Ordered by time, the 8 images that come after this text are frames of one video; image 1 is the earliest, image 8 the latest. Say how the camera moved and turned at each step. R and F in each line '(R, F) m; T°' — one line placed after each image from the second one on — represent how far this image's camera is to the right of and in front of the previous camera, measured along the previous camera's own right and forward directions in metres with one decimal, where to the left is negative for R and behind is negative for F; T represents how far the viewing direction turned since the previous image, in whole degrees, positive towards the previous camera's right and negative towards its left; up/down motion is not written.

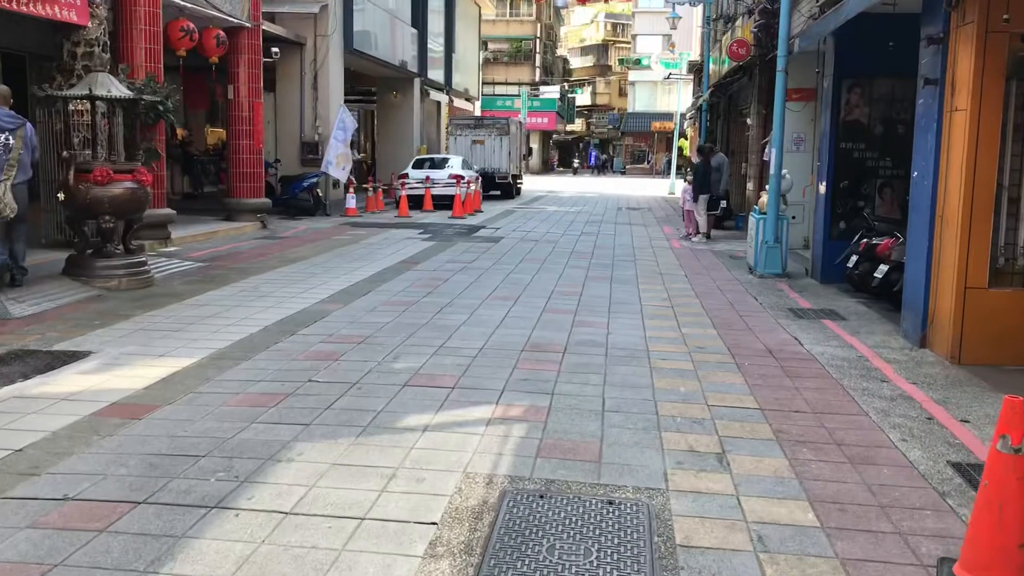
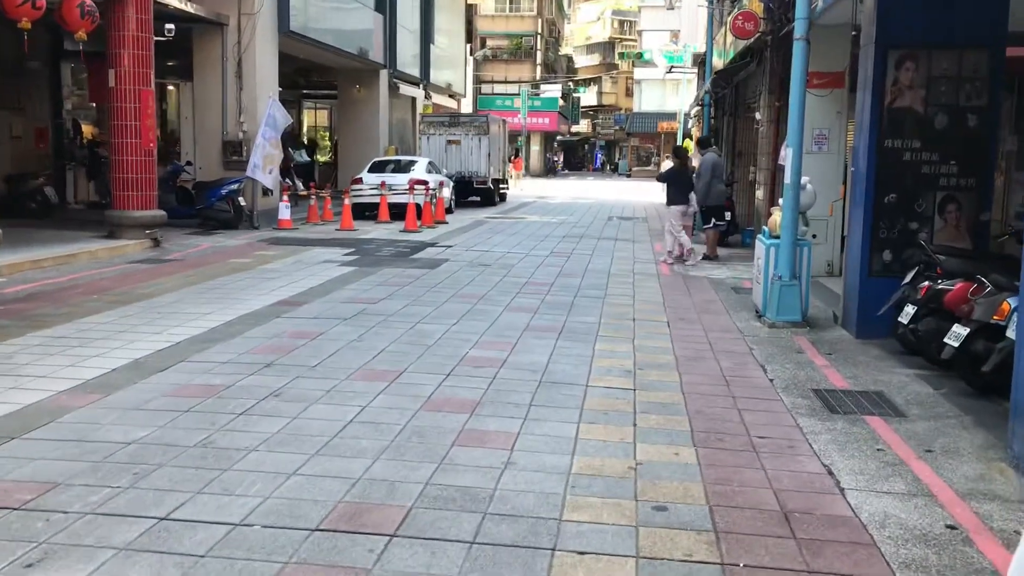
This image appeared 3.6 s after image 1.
(+0.8, +3.3) m; -1°
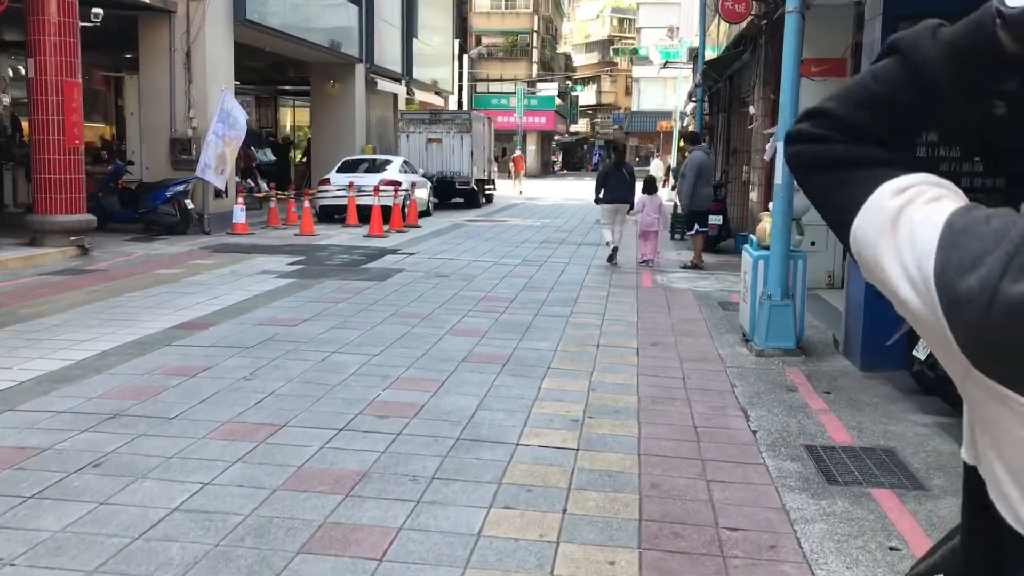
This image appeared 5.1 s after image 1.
(+0.4, +1.4) m; 0°
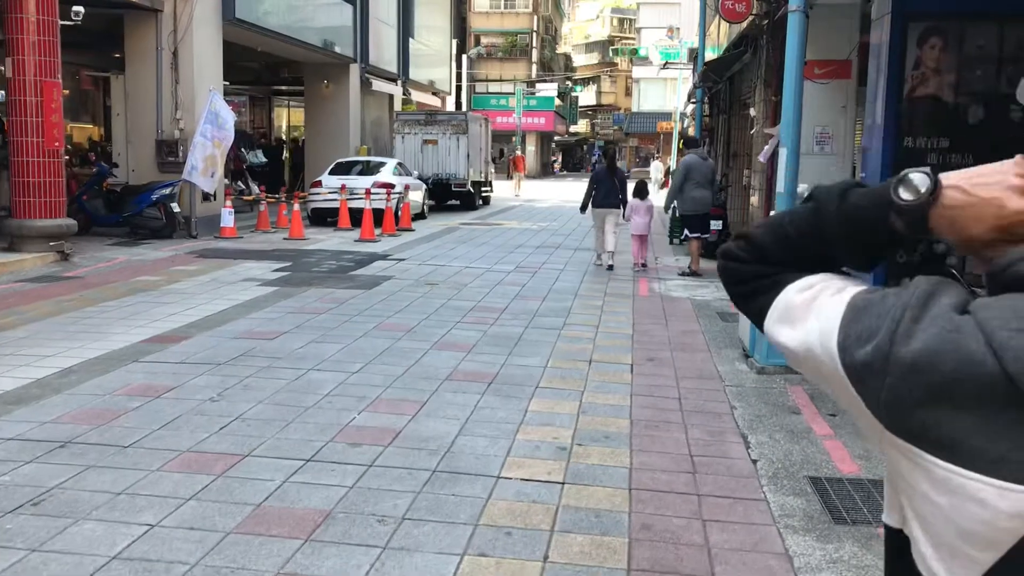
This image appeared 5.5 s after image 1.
(+0.1, +0.4) m; 0°
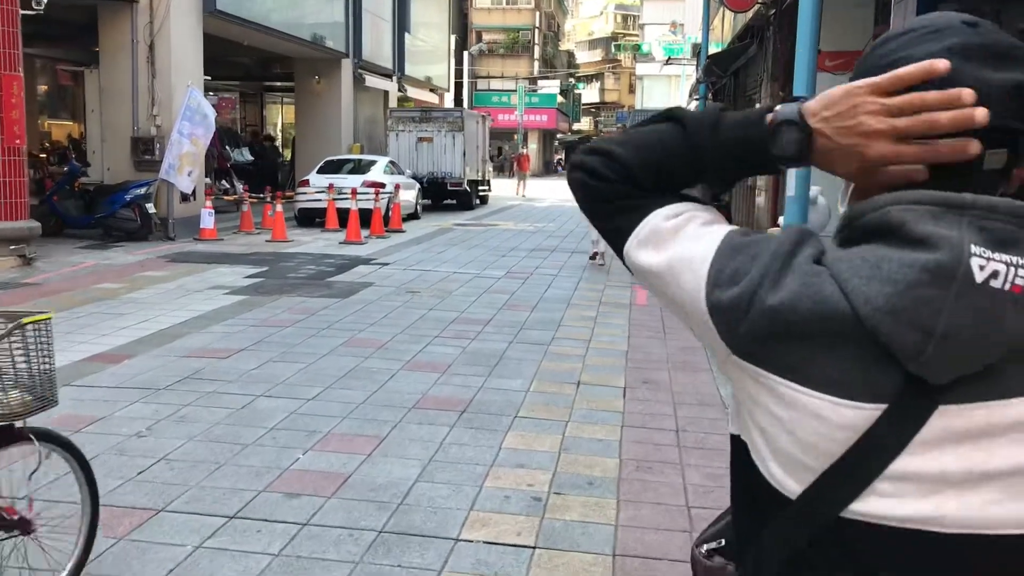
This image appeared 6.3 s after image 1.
(+0.2, +0.7) m; 0°
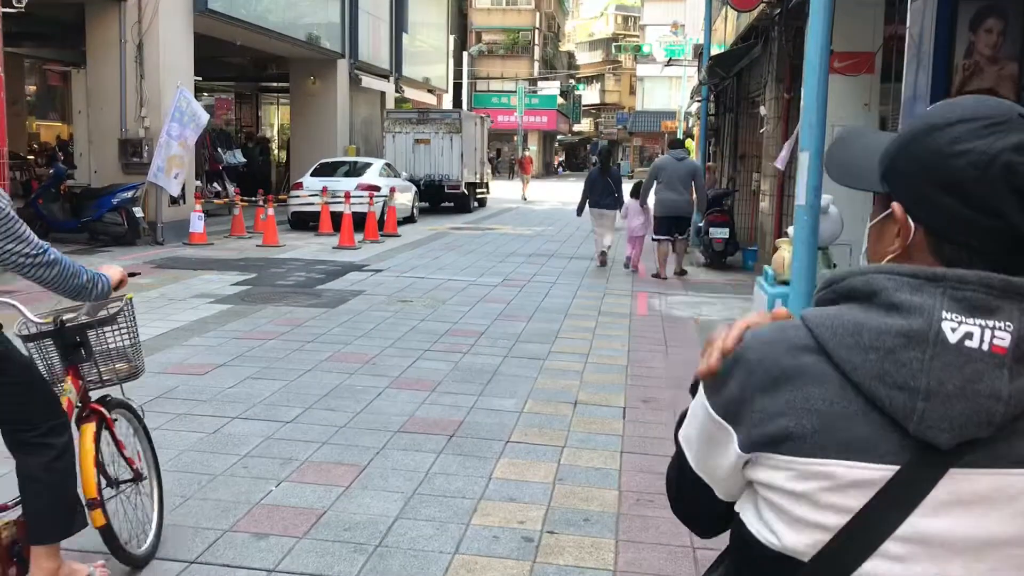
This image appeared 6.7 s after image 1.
(0.0, +0.4) m; 0°
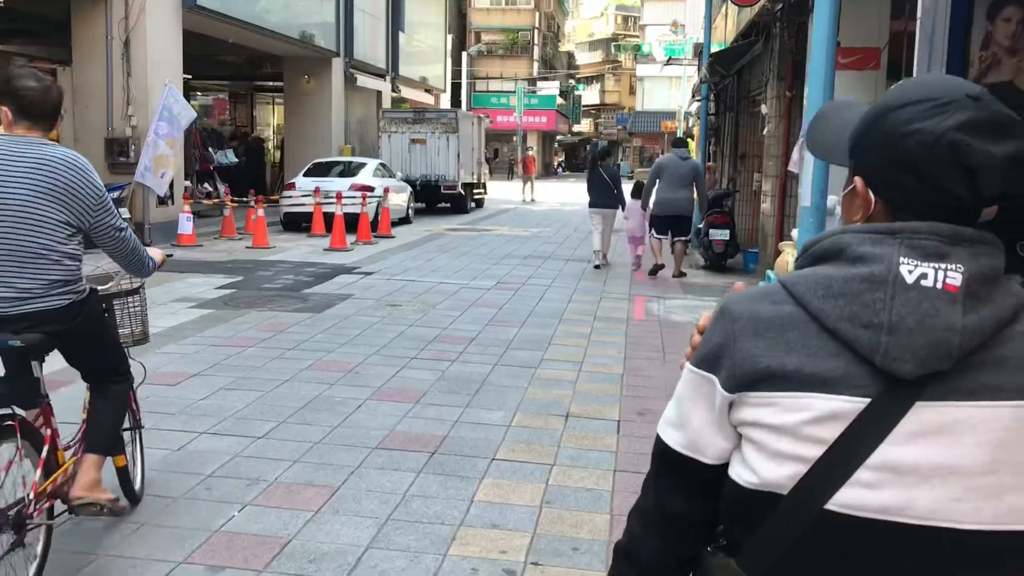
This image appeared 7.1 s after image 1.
(+0.1, +0.3) m; 0°
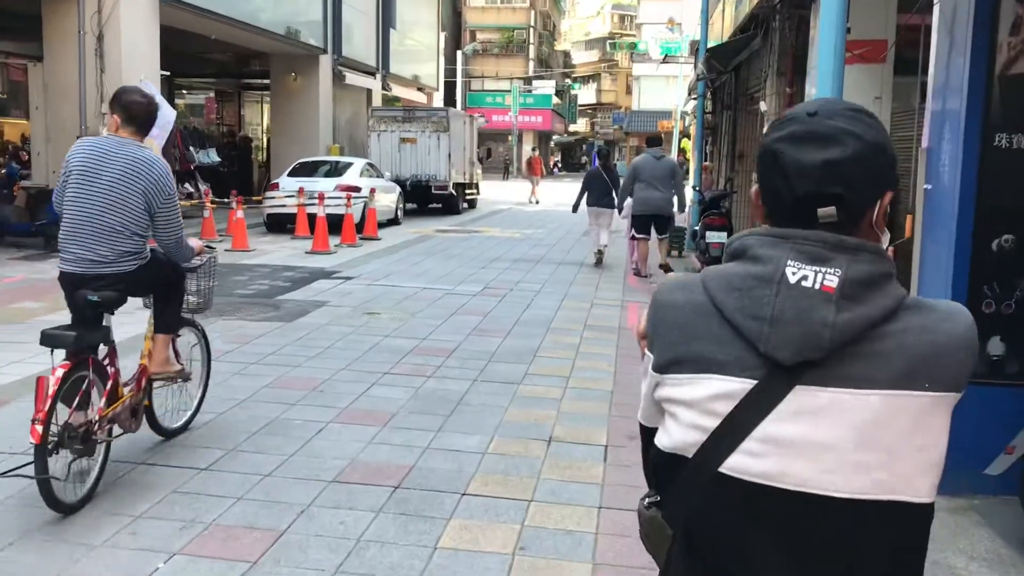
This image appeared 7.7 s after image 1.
(+0.1, +0.5) m; 0°
